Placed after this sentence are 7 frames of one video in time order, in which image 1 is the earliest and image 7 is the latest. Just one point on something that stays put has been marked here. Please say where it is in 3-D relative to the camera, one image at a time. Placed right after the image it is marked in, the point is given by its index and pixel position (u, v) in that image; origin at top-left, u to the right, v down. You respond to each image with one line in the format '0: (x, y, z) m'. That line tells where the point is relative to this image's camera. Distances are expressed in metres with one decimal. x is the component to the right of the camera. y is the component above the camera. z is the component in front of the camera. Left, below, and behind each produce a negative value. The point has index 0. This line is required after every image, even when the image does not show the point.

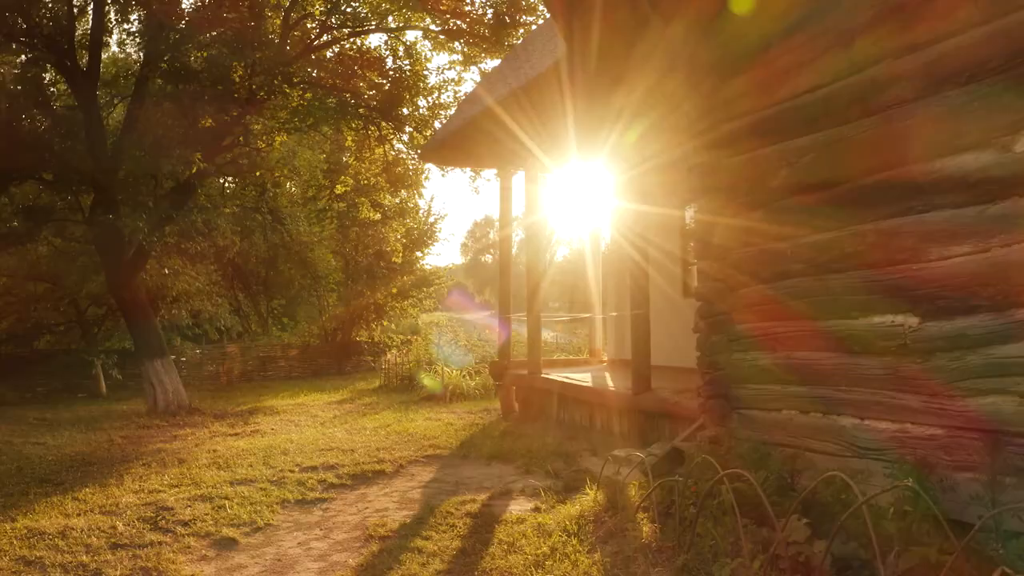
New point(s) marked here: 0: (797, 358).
0: (+1.7, -0.4, +4.9) m
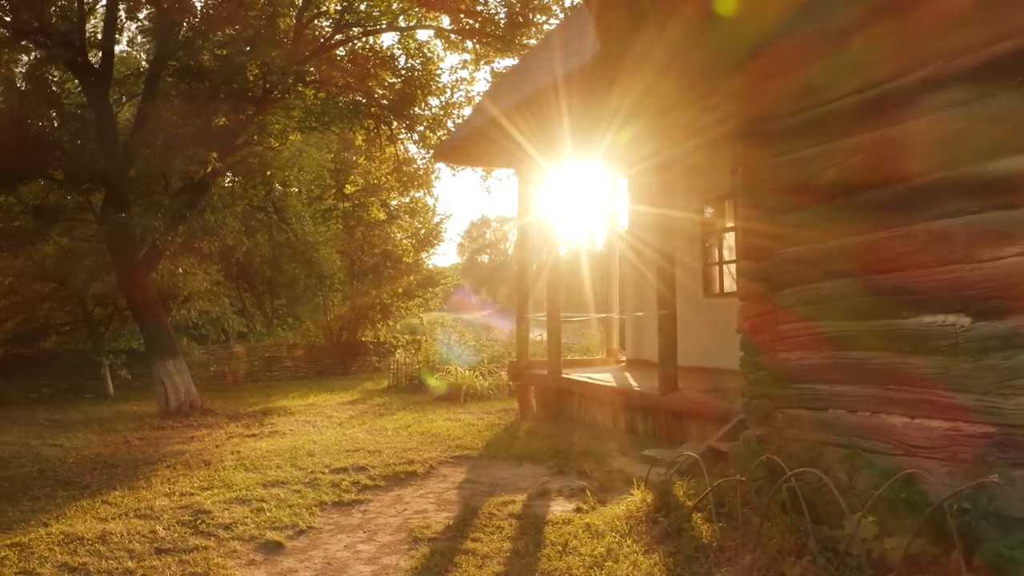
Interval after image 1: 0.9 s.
0: (+2.0, -0.4, +4.9) m
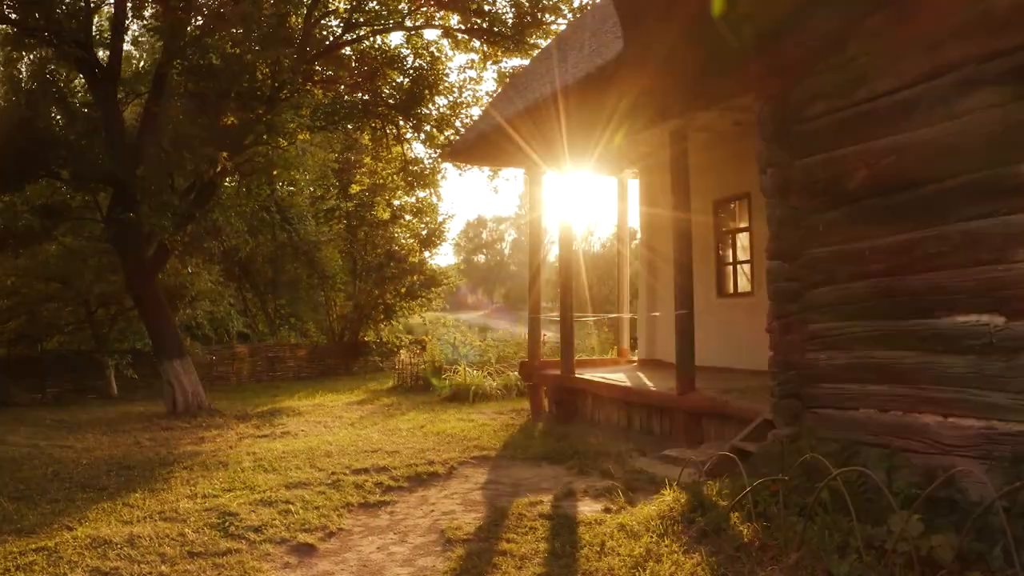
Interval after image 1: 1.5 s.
0: (+2.2, -0.4, +5.0) m
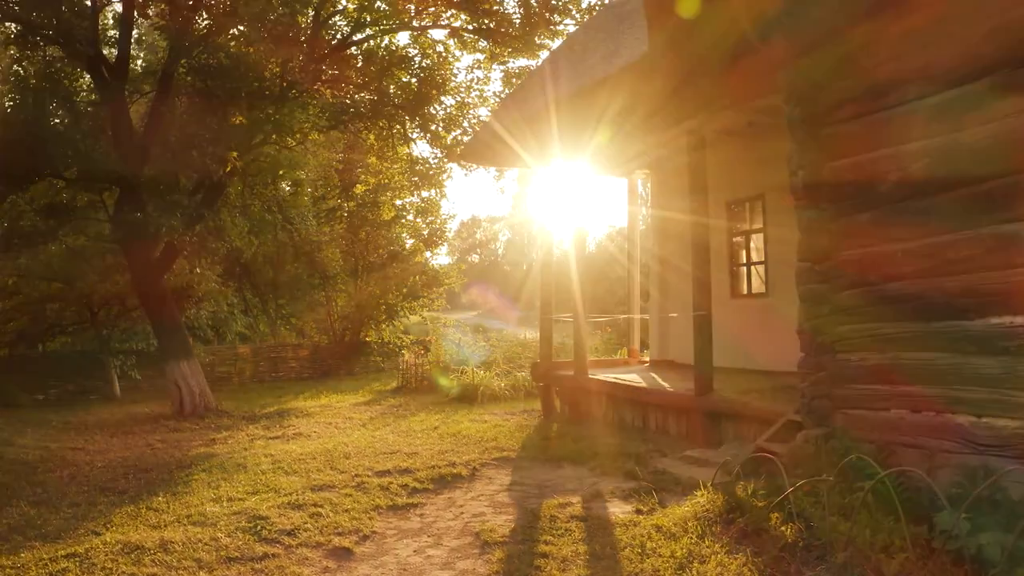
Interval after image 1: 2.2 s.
0: (+2.4, -0.4, +5.0) m
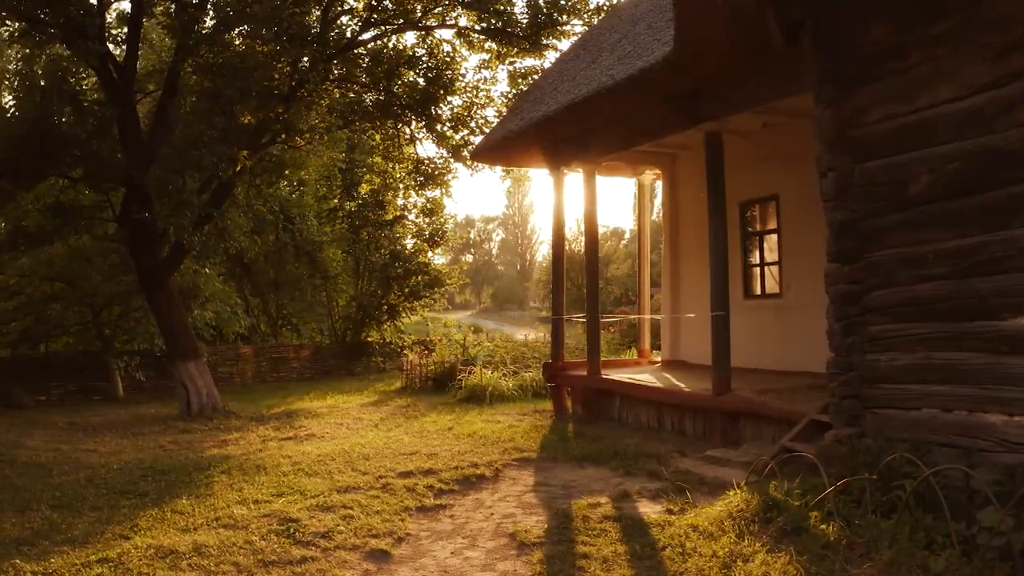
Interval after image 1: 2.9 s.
0: (+2.6, -0.4, +5.1) m
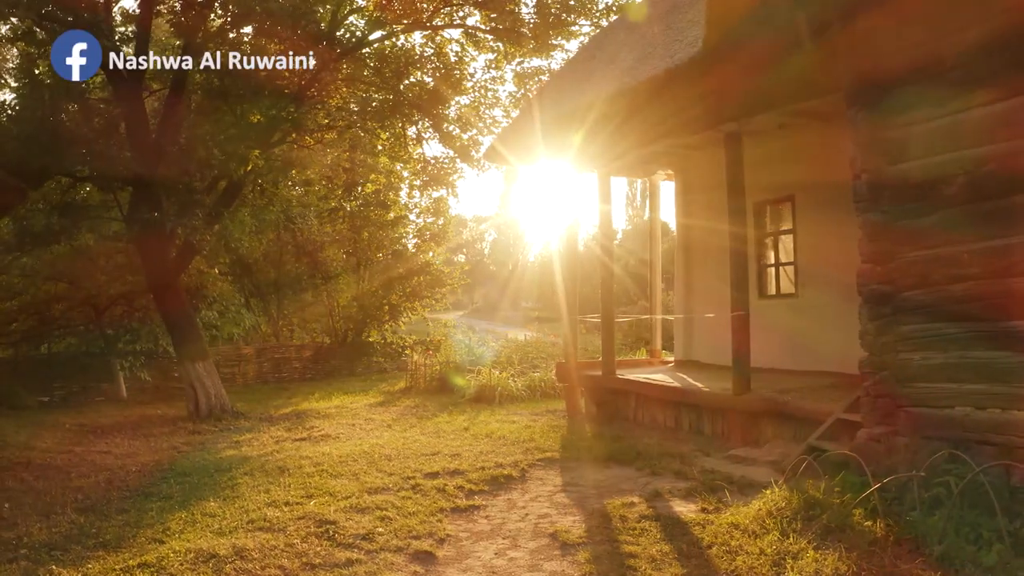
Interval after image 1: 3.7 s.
0: (+2.9, -0.4, +5.1) m
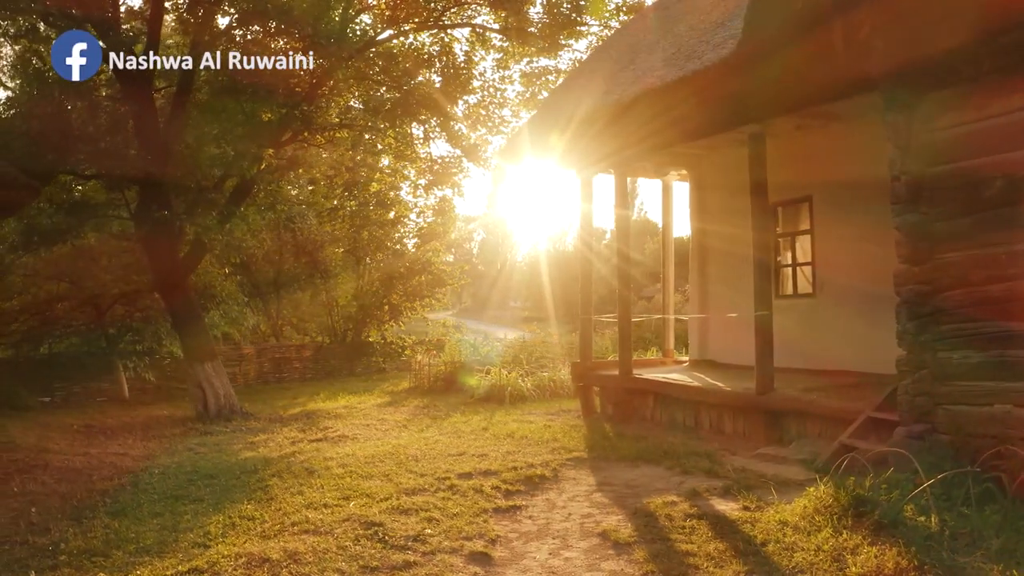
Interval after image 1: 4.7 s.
0: (+3.2, -0.4, +5.2) m
